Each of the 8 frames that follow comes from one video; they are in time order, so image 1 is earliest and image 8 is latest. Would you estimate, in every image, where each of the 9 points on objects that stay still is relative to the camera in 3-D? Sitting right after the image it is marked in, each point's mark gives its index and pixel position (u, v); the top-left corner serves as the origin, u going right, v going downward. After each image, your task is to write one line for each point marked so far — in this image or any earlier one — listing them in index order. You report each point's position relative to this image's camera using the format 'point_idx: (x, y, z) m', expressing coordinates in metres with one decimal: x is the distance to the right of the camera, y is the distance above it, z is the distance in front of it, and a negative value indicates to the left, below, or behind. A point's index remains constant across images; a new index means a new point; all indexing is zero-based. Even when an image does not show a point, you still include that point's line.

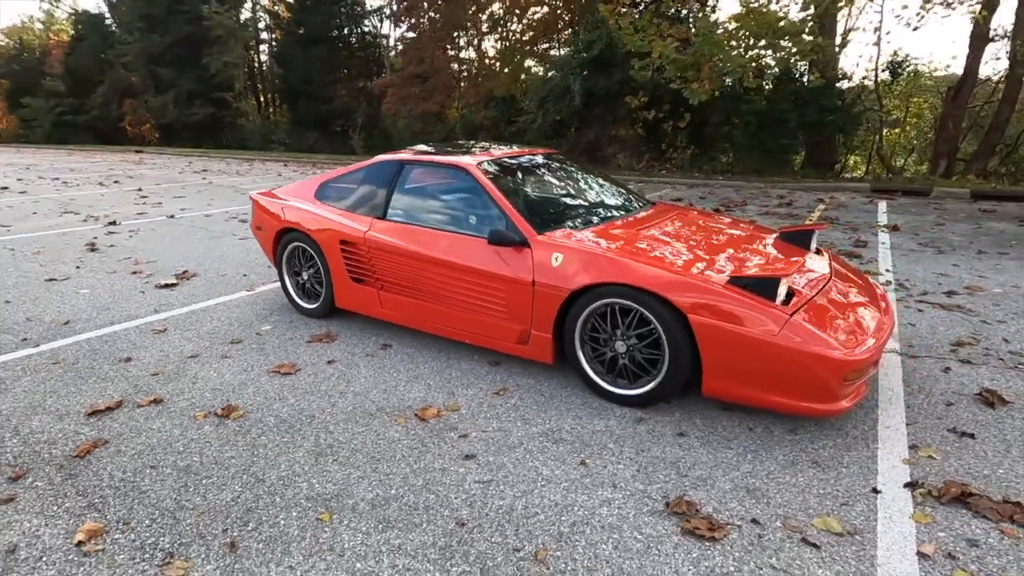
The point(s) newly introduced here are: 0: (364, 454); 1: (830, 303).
0: (-0.7, -0.8, +2.5) m
1: (+1.6, -0.1, +2.7) m
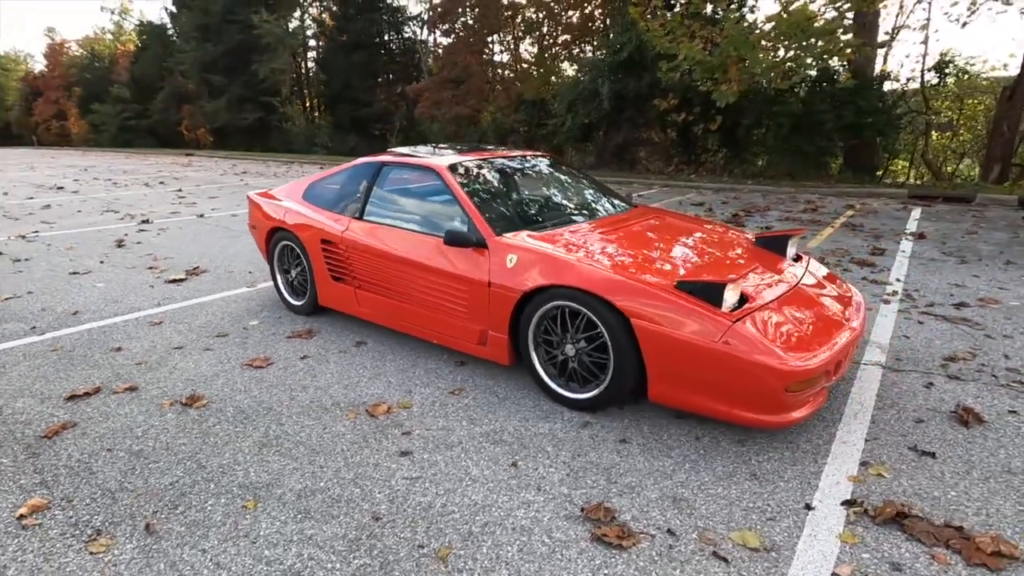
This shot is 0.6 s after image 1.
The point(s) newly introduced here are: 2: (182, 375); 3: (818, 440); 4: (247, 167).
0: (-1.0, -0.7, +2.5) m
1: (+1.3, -0.1, +2.6) m
2: (-2.0, -0.5, +3.3) m
3: (+1.4, -0.7, +2.5) m
4: (-9.0, +4.1, +18.2) m
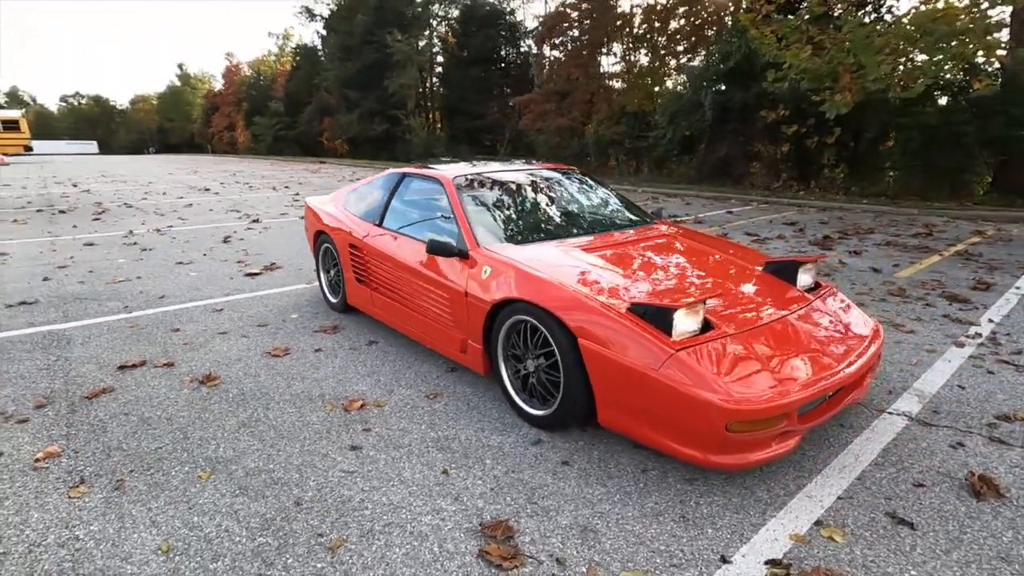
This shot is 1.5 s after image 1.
0: (-1.2, -0.7, +2.8) m
1: (+1.1, -0.3, +2.4) m
2: (-2.1, -0.5, +3.7) m
3: (+1.1, -0.9, +2.2) m
4: (-5.5, +4.2, +19.8) m
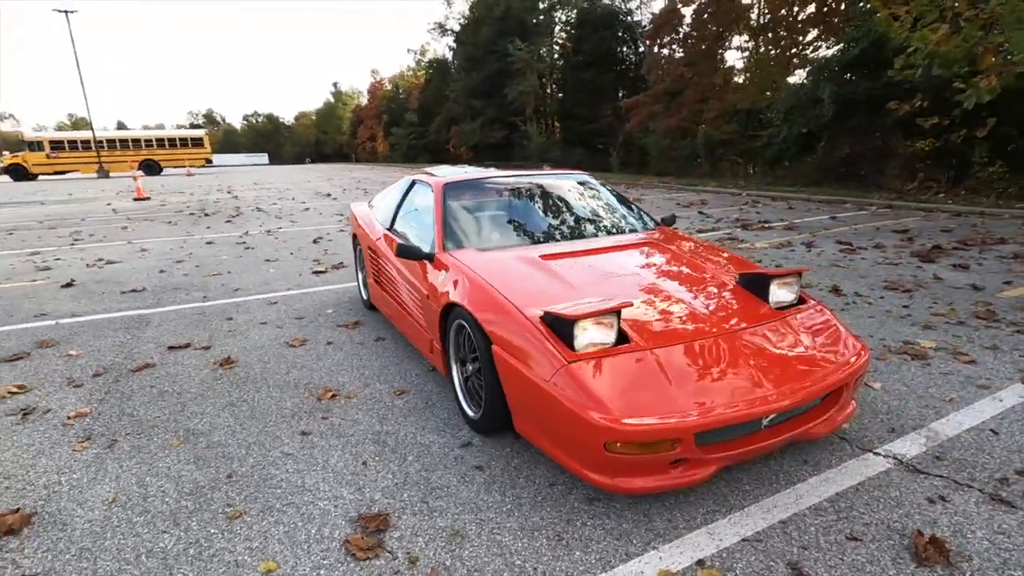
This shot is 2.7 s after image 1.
0: (-1.5, -0.7, +3.1) m
1: (+0.6, -0.3, +2.2) m
2: (-2.1, -0.4, +4.2) m
3: (+0.6, -0.9, +2.1) m
4: (-1.6, +4.2, +20.7) m
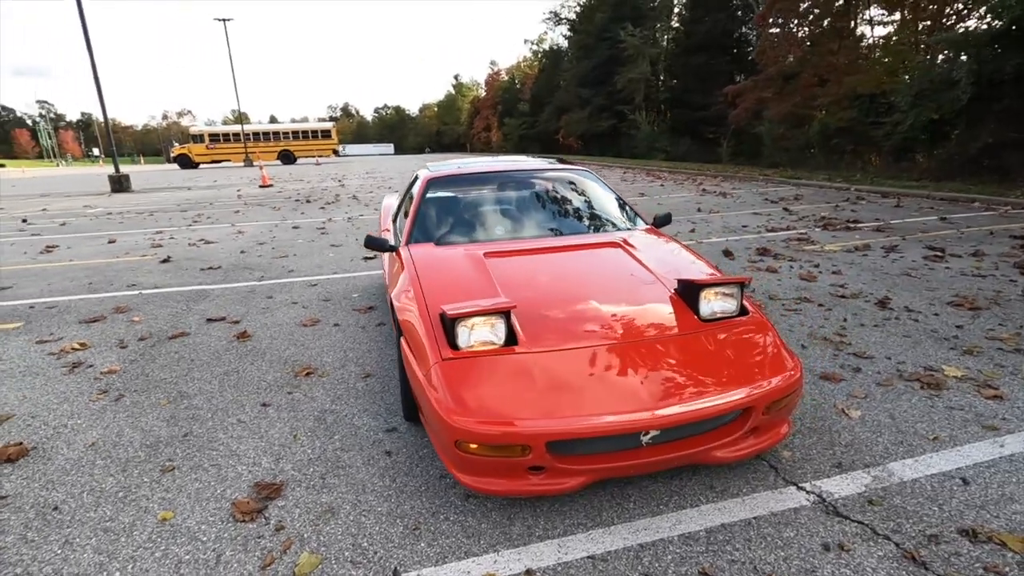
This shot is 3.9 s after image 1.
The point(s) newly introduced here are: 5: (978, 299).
0: (-1.8, -0.6, +3.5) m
1: (+0.1, -0.3, +2.2) m
2: (-2.2, -0.3, +4.7) m
3: (+0.1, -0.9, +2.0) m
4: (+1.9, +4.5, +20.6) m
5: (+3.8, -0.1, +4.4) m
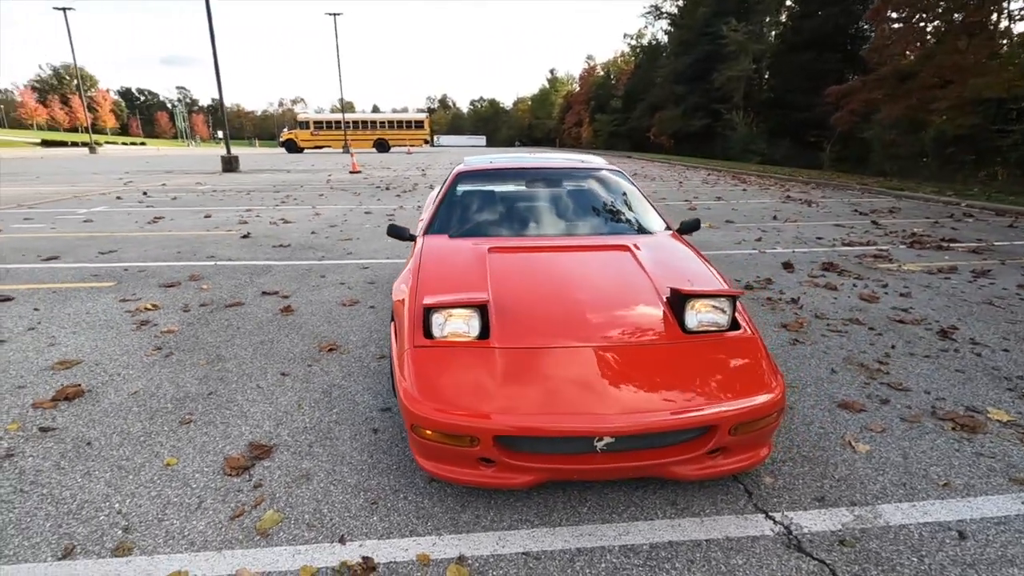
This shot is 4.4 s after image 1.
0: (-1.7, -0.4, +3.8) m
1: (0.0, -0.3, +2.2) m
2: (-1.9, -0.1, +5.0) m
3: (-0.1, -0.9, +2.1) m
4: (+4.9, +4.4, +20.1) m
5: (+4.0, -0.4, +3.8) m
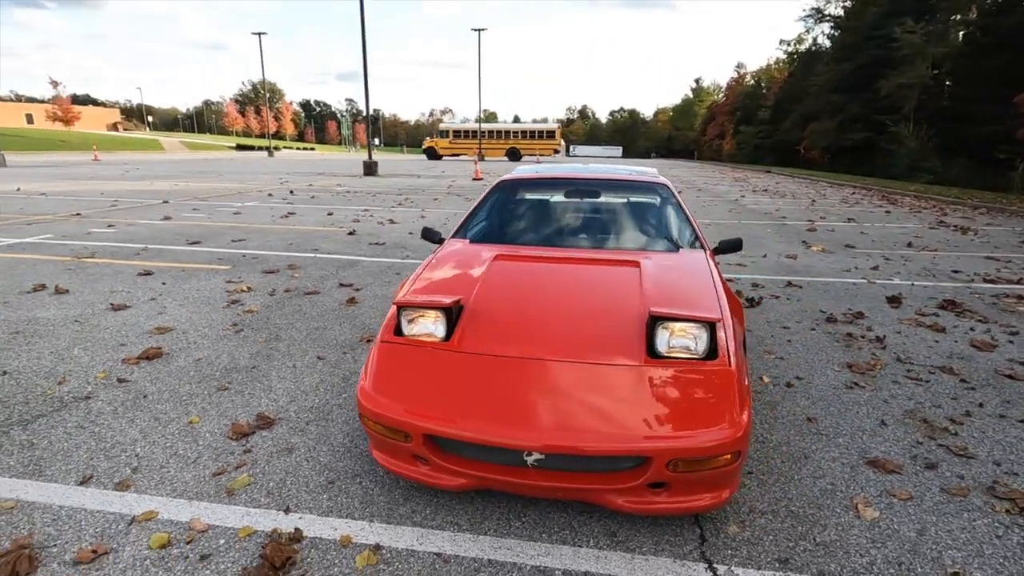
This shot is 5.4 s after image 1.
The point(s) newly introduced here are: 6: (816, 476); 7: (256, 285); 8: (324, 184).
0: (-1.5, -0.4, +4.2) m
1: (-0.2, -0.3, +2.2) m
2: (-1.3, 0.0, +5.4) m
3: (-0.4, -0.9, +2.2) m
4: (+9.1, +3.5, +18.5) m
5: (+4.0, -0.7, +2.9) m
6: (+1.4, -0.9, +2.4) m
7: (-2.6, 0.0, +5.5) m
8: (-6.2, +3.4, +17.5) m
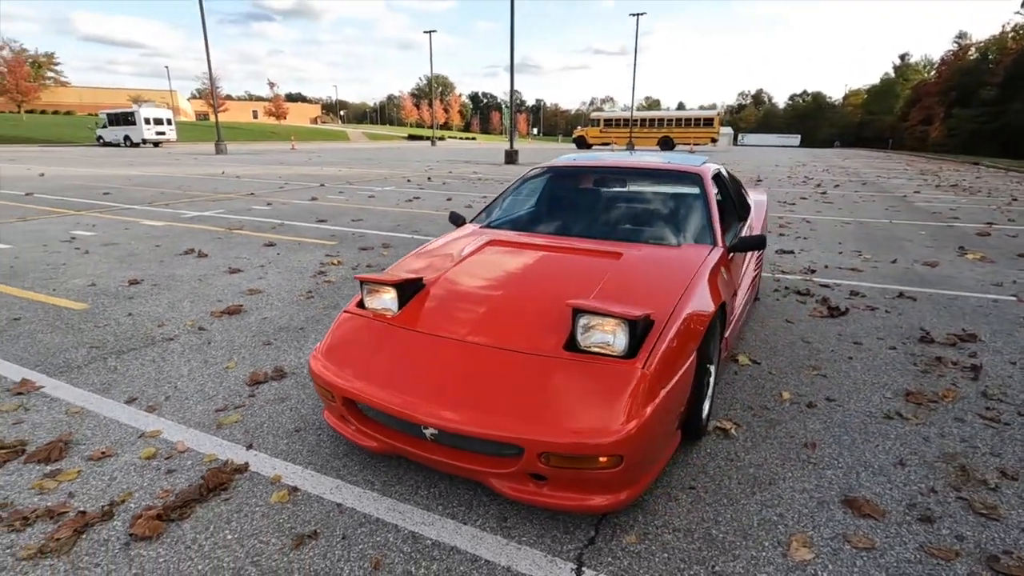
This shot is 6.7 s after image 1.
0: (-1.2, -0.2, +4.6) m
1: (-0.5, -0.2, +2.4) m
2: (-0.7, +0.2, +5.8) m
3: (-0.8, -0.8, +2.4) m
4: (+13.2, +3.1, +15.3) m
5: (+3.7, -0.9, +1.9) m
6: (+1.0, -0.9, +2.2) m
7: (-1.9, +0.3, +6.2) m
8: (-1.8, +4.1, +18.6) m
